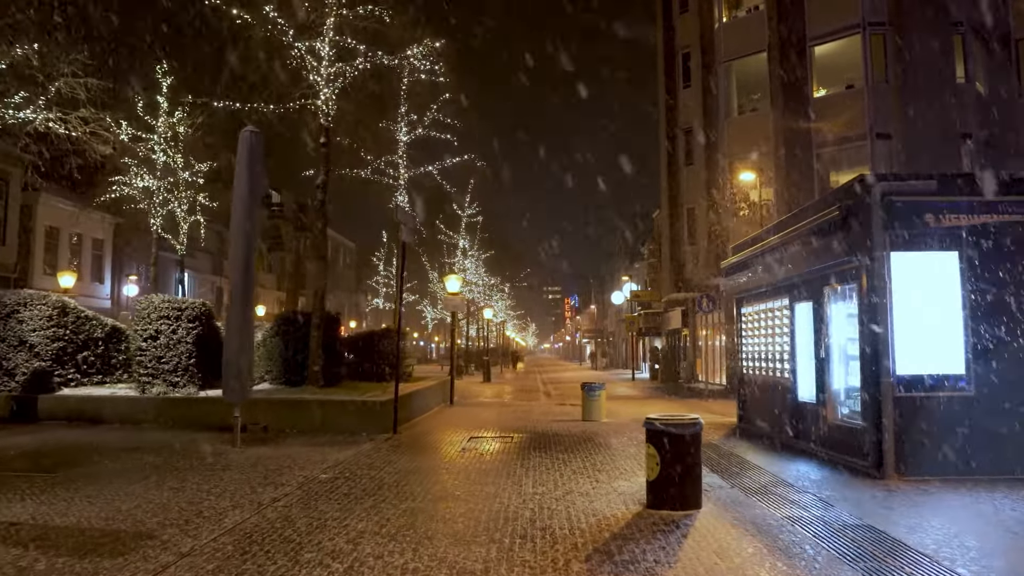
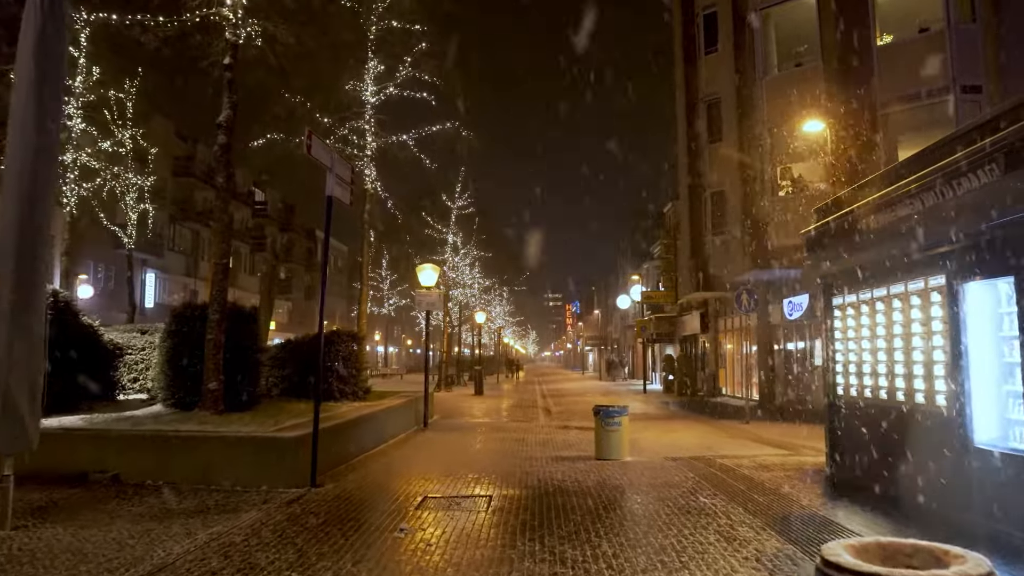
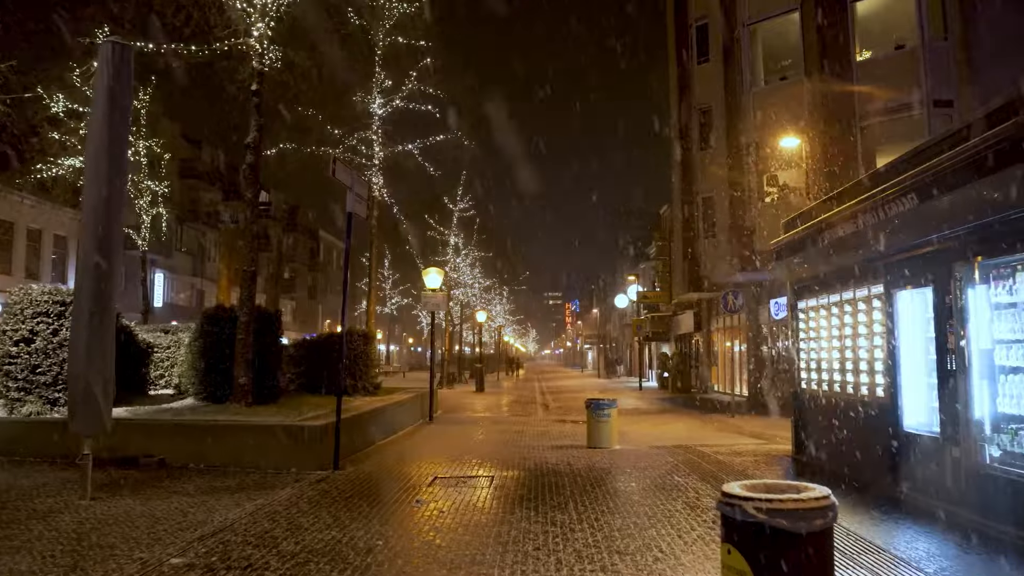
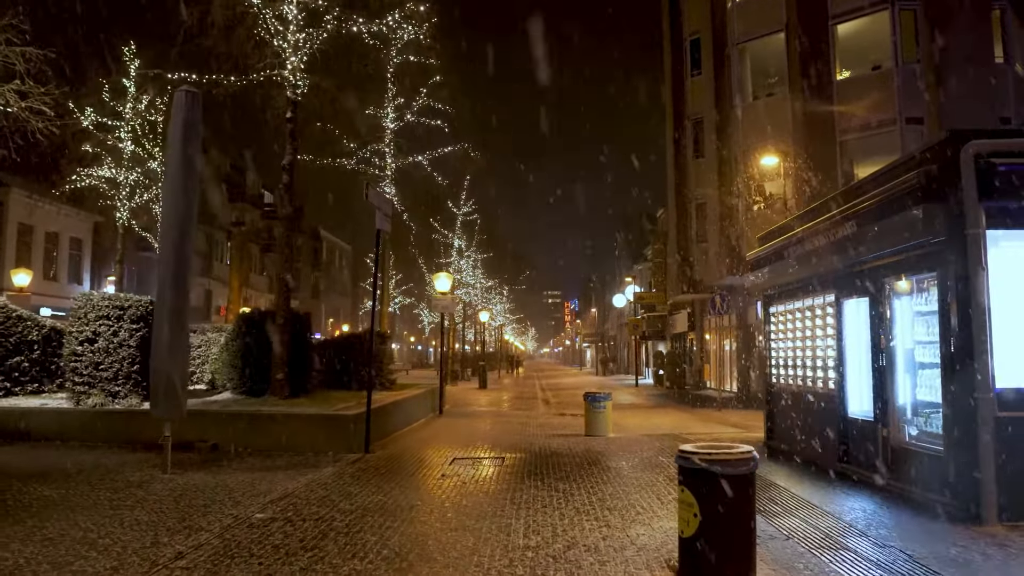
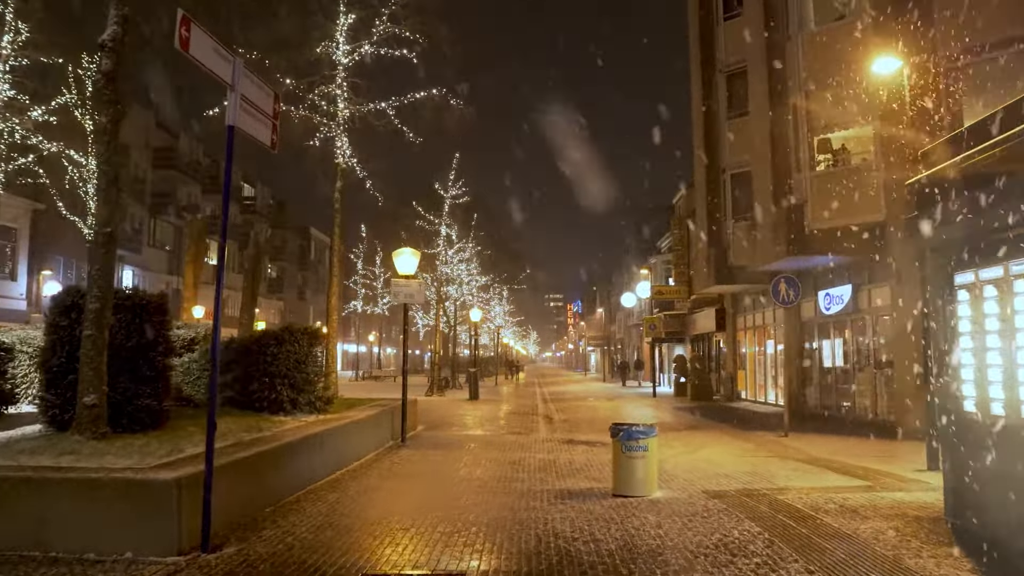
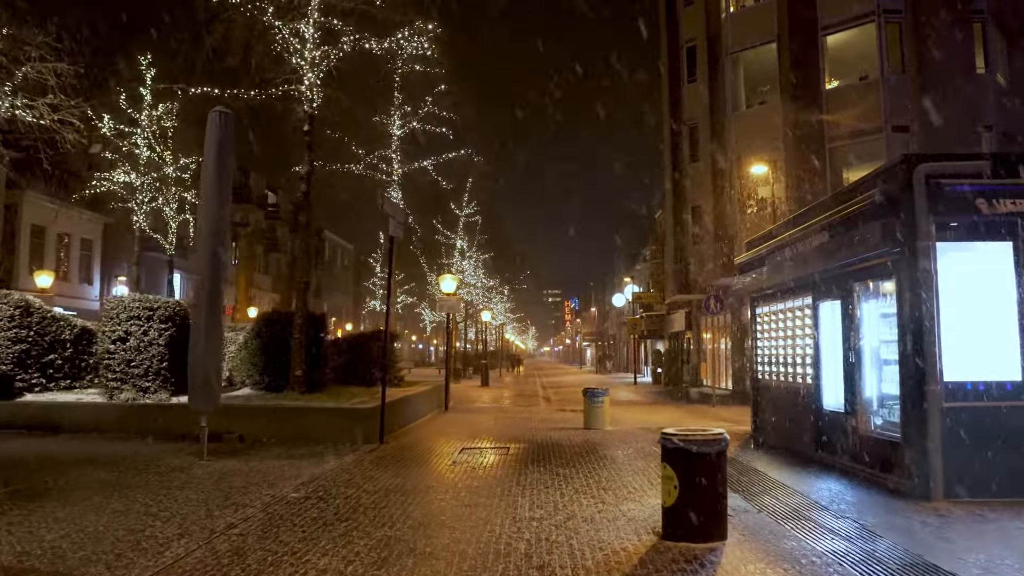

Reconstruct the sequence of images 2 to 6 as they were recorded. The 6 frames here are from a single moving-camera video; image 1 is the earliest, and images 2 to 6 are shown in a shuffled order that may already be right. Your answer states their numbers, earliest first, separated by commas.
6, 4, 3, 2, 5
